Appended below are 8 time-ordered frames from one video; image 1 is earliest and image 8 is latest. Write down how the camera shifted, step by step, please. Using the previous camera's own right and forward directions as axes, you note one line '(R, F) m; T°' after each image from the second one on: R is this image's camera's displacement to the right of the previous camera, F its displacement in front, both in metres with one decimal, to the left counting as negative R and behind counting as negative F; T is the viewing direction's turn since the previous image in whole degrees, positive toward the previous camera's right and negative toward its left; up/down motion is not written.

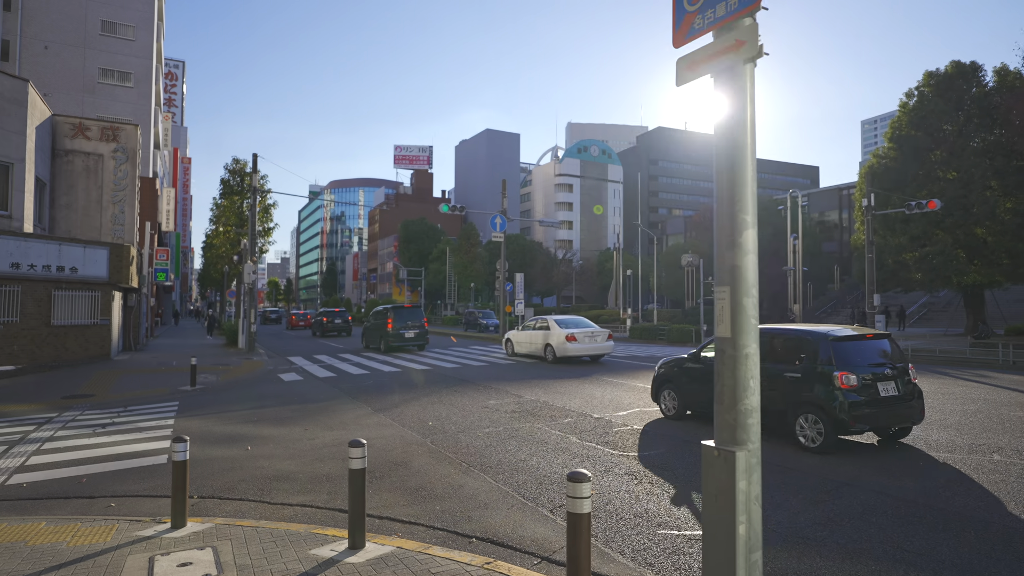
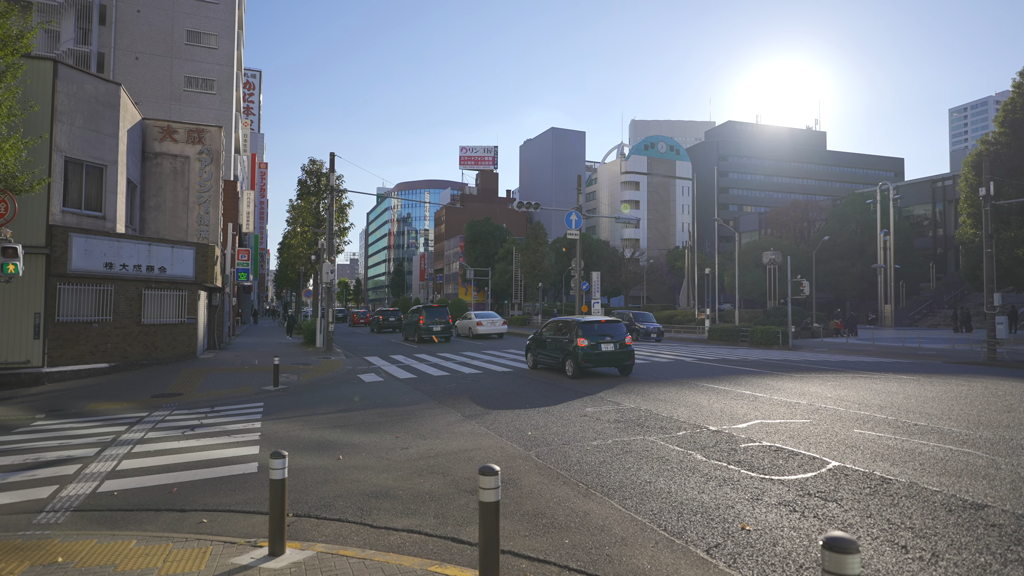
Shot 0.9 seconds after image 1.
(-0.7, +0.9) m; -6°
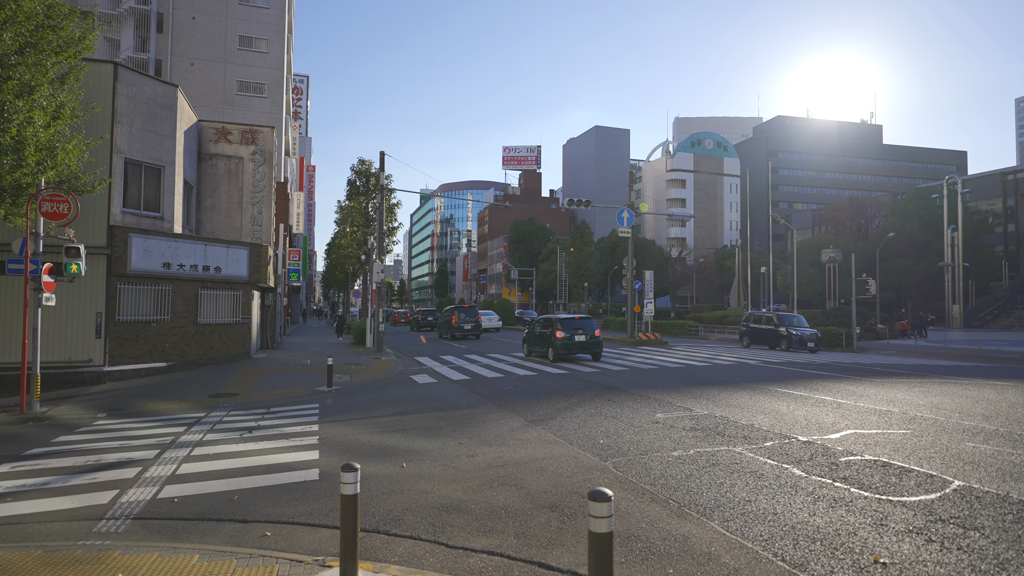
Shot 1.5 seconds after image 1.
(-0.4, +0.6) m; -4°
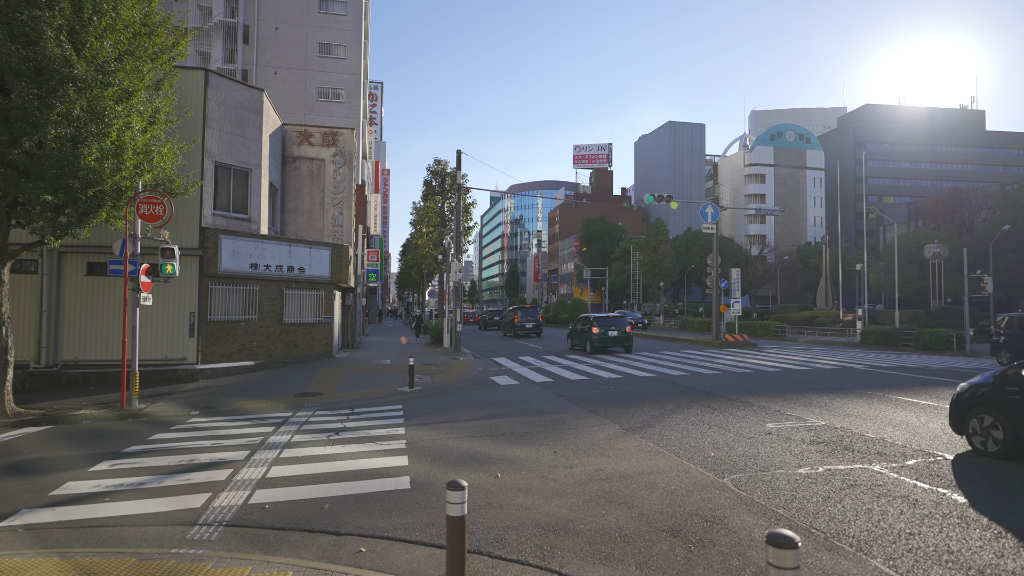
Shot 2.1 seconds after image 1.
(-0.4, +0.6) m; -6°
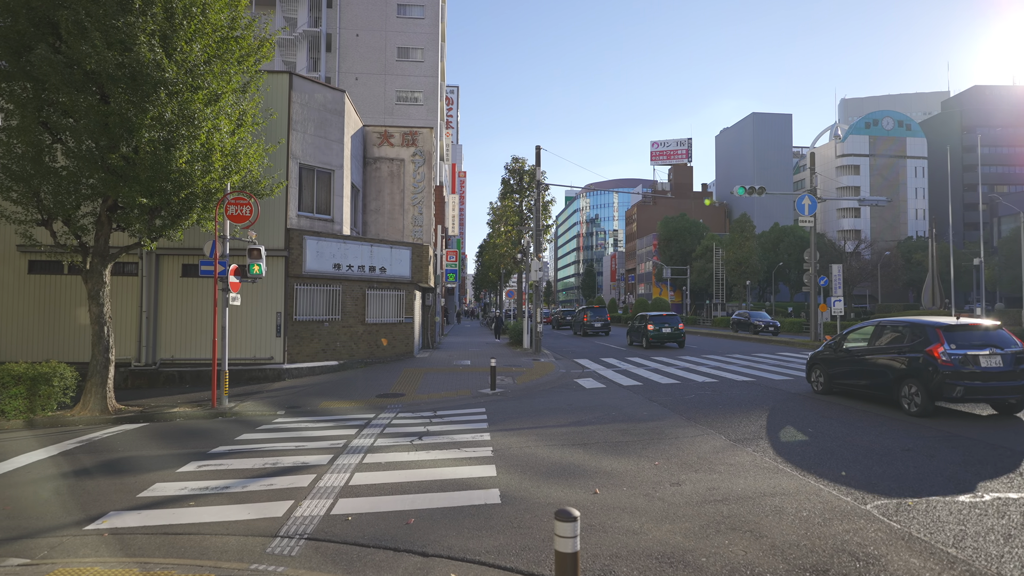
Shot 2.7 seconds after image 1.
(-0.2, +0.7) m; -7°
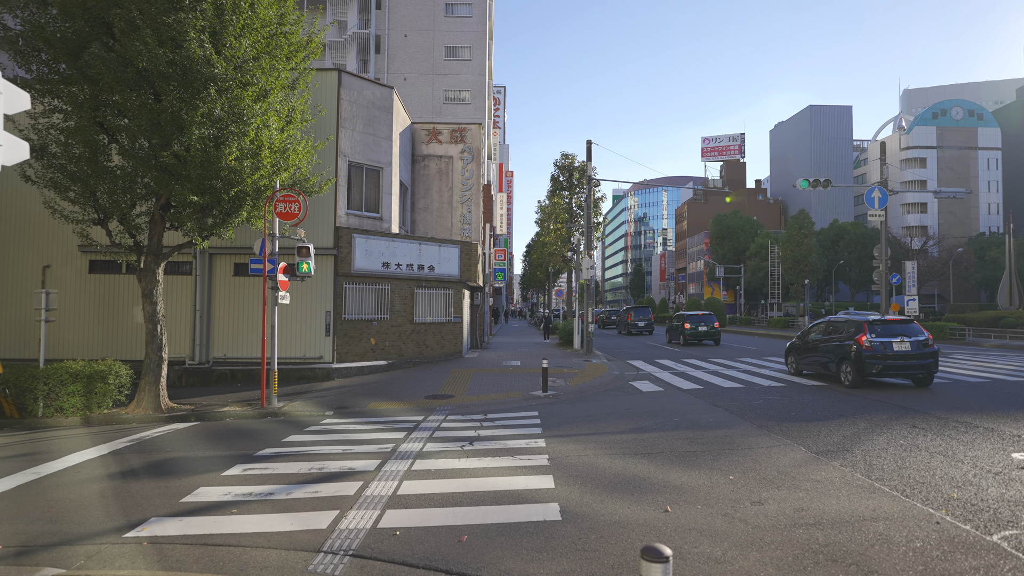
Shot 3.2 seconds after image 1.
(-0.1, +0.6) m; -4°
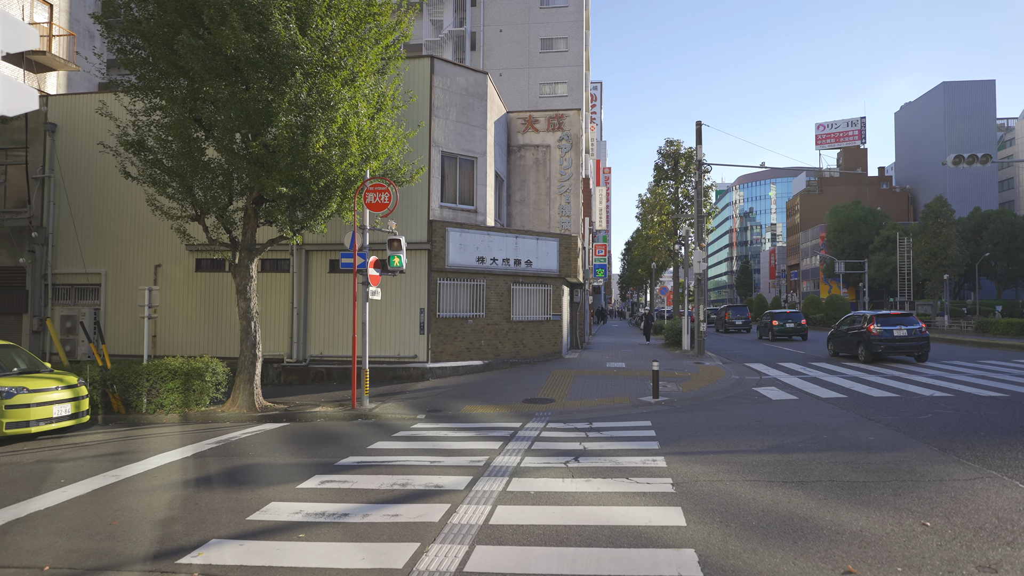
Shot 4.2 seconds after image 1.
(-0.2, +1.3) m; -9°
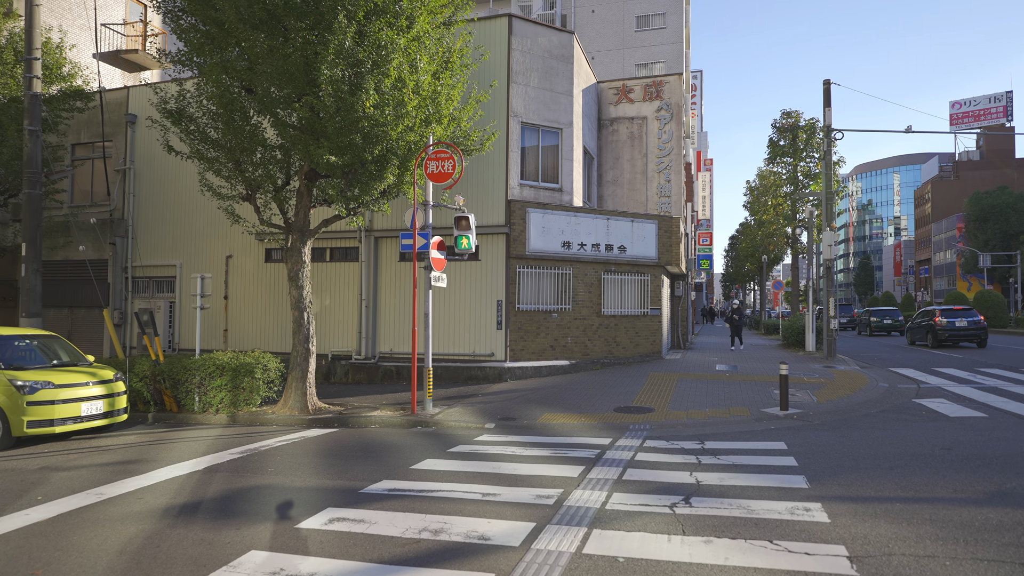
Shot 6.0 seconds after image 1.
(+0.1, +2.1) m; -9°
